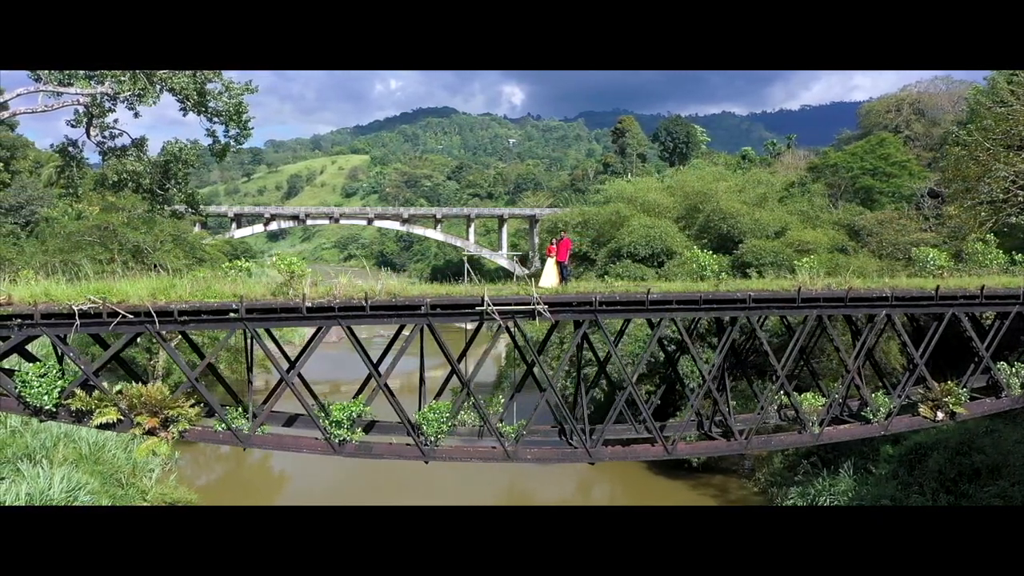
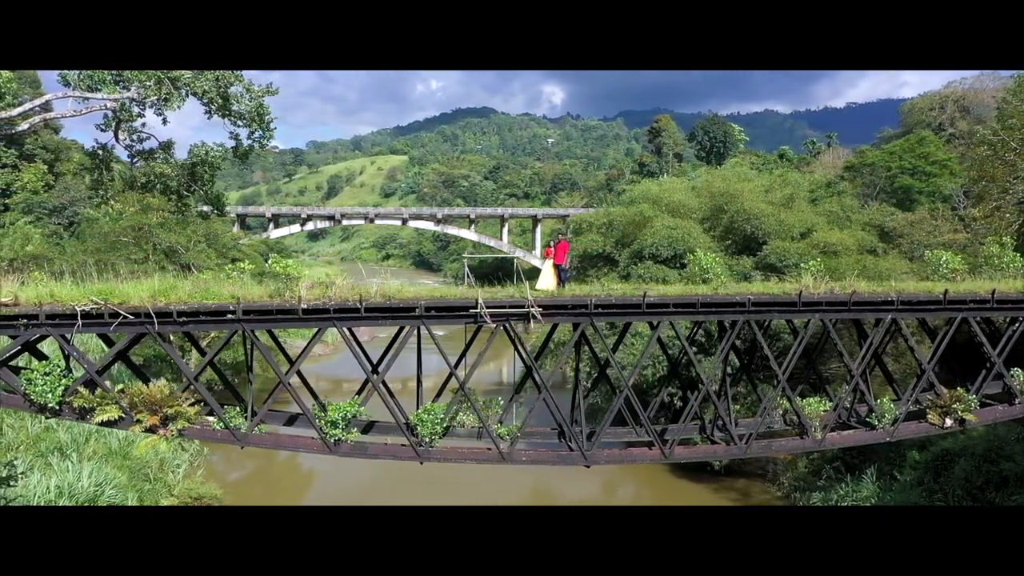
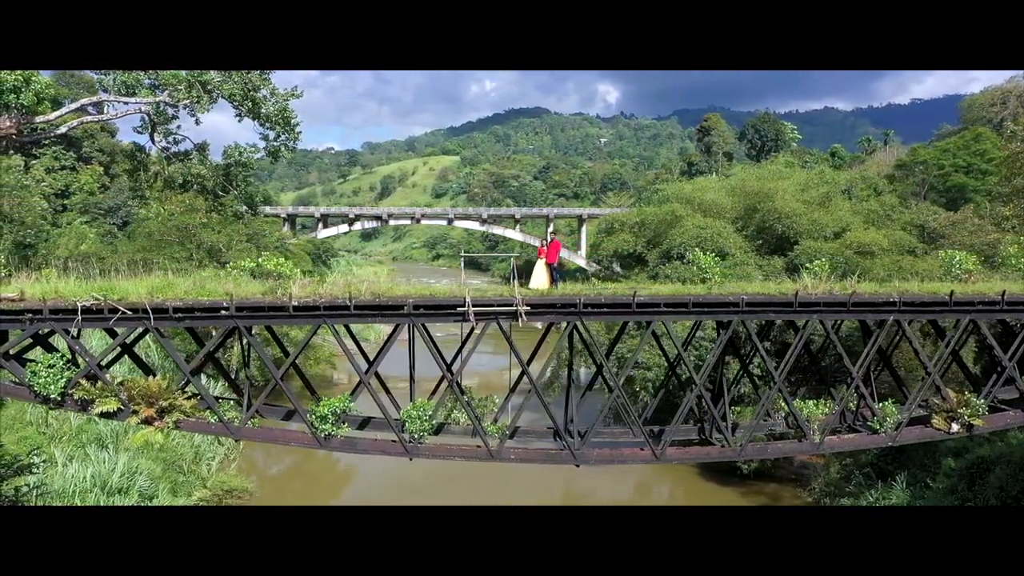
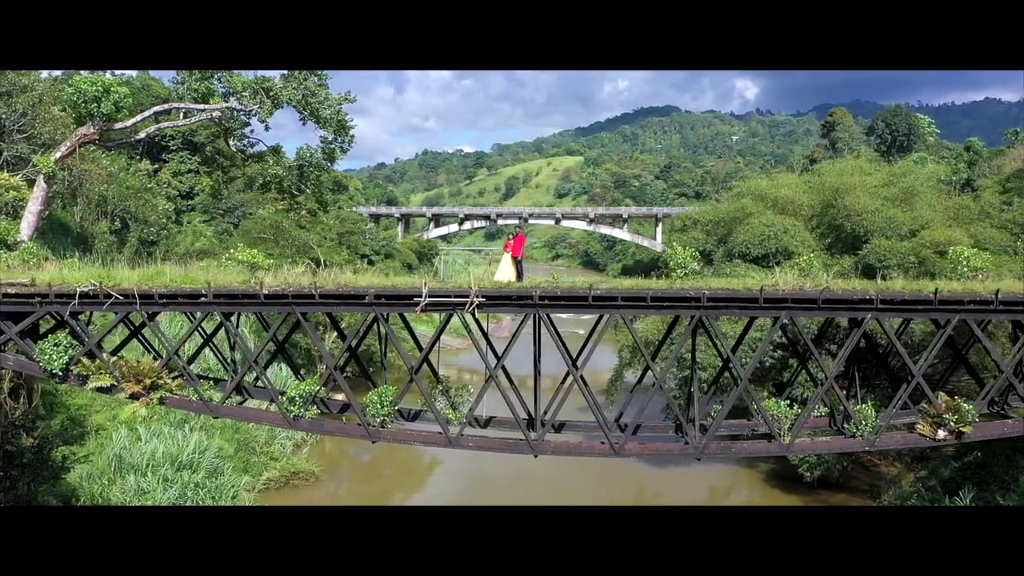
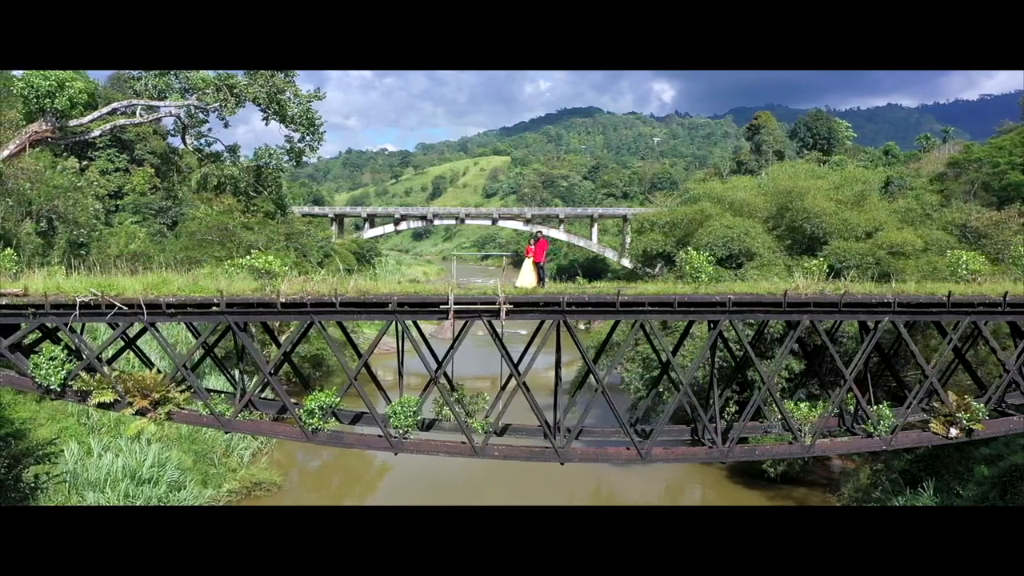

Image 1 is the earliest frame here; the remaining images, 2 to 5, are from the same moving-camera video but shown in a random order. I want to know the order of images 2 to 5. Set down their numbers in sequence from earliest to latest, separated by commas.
2, 3, 5, 4
